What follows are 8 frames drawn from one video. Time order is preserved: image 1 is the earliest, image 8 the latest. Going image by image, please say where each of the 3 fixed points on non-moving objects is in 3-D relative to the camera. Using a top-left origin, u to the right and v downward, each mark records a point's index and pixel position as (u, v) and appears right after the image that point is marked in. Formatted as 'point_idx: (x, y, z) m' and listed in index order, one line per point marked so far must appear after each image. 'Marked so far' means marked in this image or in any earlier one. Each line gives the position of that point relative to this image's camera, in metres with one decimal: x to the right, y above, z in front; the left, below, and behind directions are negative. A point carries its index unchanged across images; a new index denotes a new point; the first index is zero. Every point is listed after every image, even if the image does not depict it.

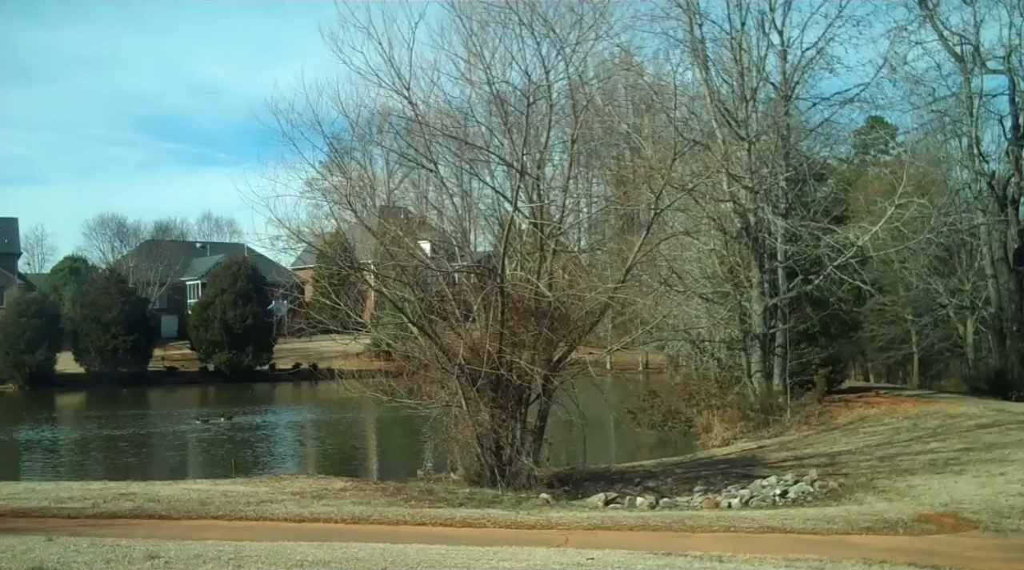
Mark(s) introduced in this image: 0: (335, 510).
0: (-2.0, -2.5, +13.0) m
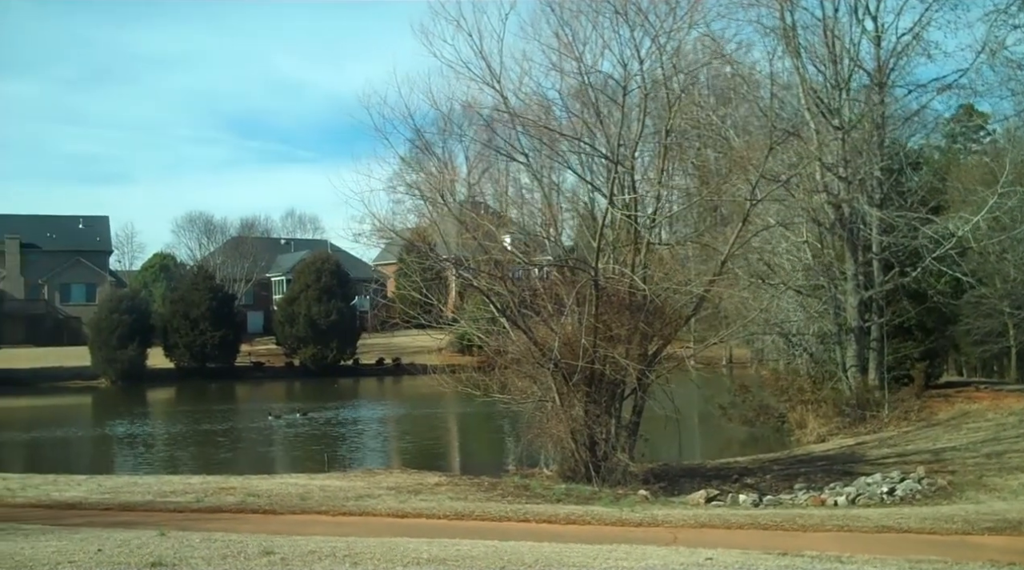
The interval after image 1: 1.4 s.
0: (-0.9, -2.4, +12.9) m
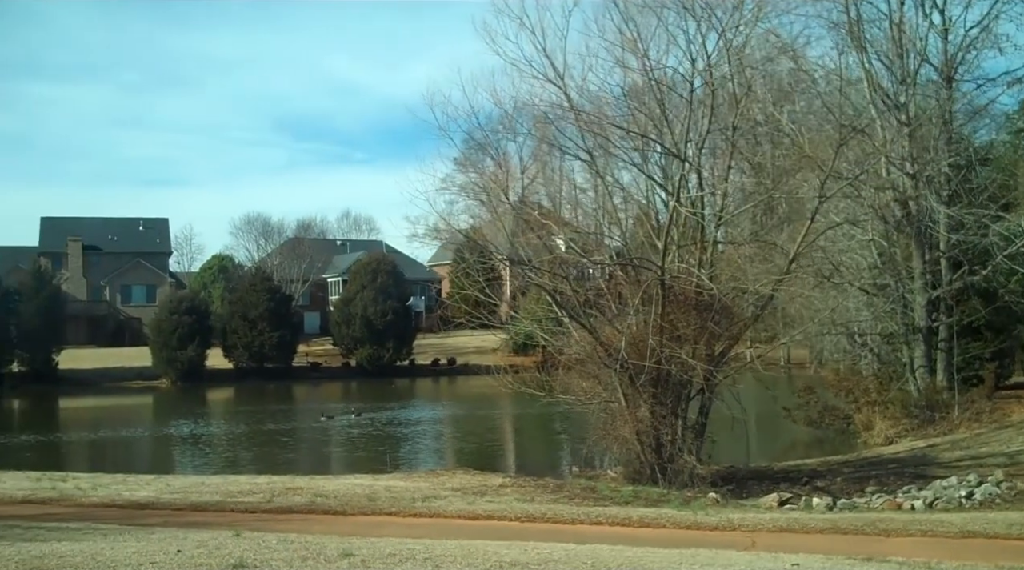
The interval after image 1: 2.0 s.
0: (-0.1, -2.4, +12.8) m
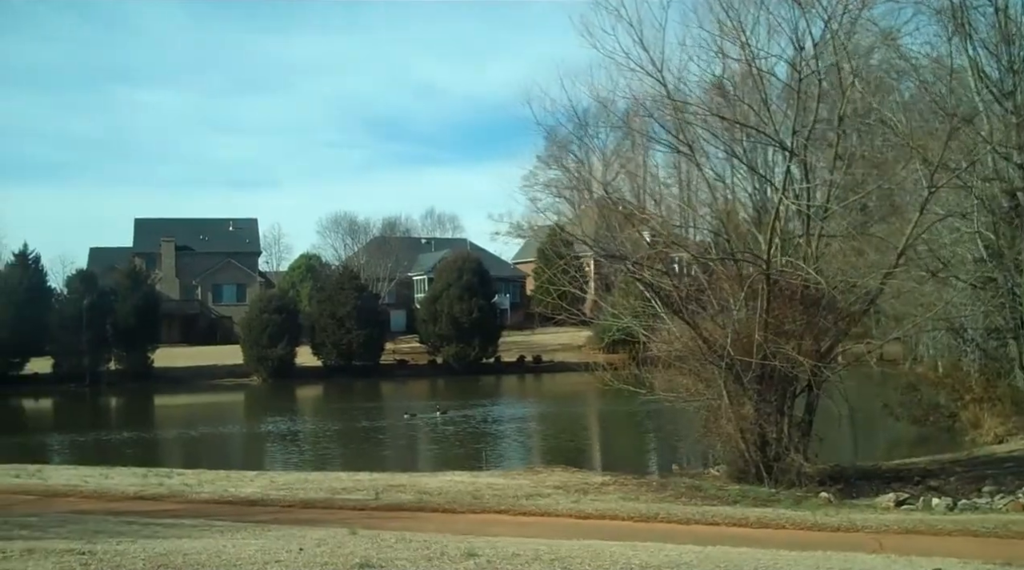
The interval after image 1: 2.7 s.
0: (+1.1, -2.4, +12.5) m
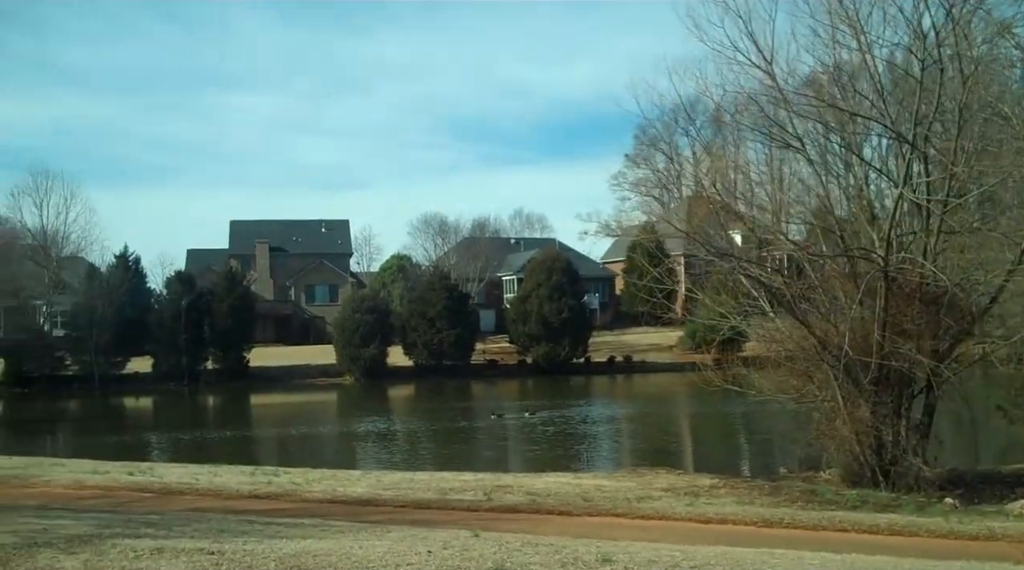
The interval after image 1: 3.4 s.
0: (+2.3, -2.3, +12.2) m
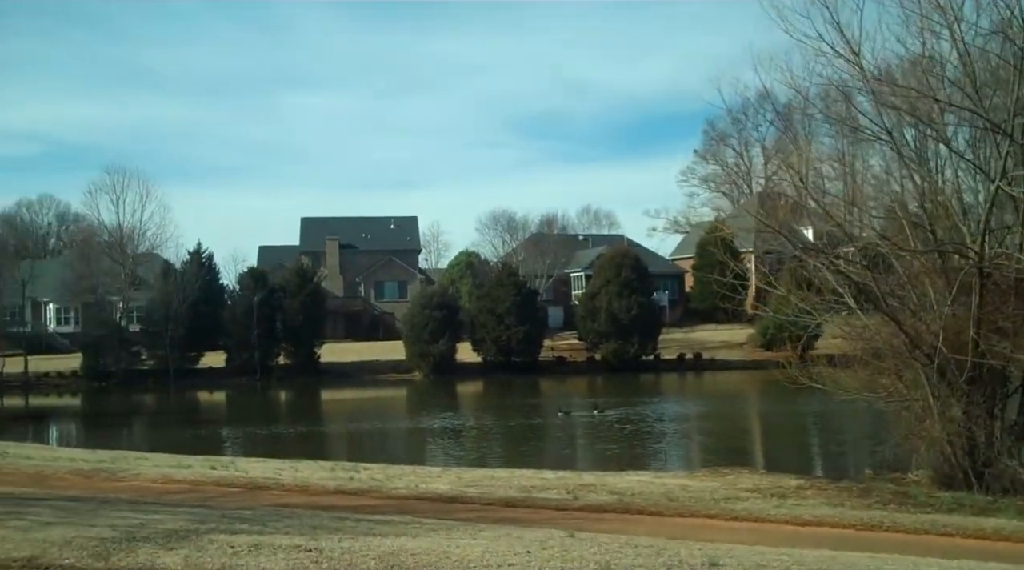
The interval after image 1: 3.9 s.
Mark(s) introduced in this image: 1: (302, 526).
0: (+3.1, -2.3, +11.9) m
1: (-1.6, -1.8, +9.0) m
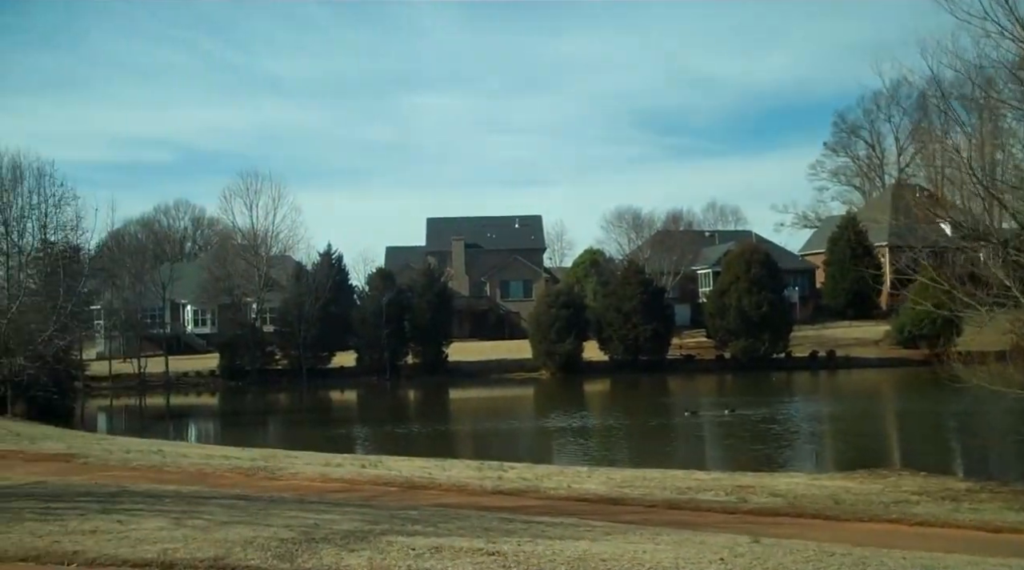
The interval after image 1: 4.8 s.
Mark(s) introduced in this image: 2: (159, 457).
0: (+4.7, -2.2, +11.2) m
1: (-0.3, -1.8, +8.8) m
2: (-4.9, -2.4, +16.3) m
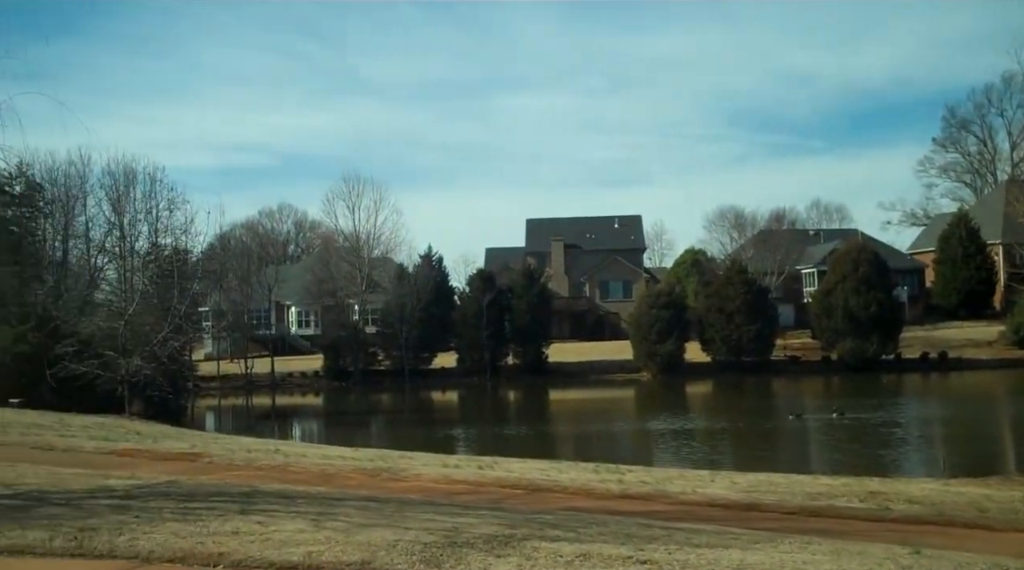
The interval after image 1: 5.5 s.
0: (+5.9, -2.2, +10.5) m
1: (+0.7, -1.8, +8.5) m
2: (-3.3, -2.4, +16.4) m
